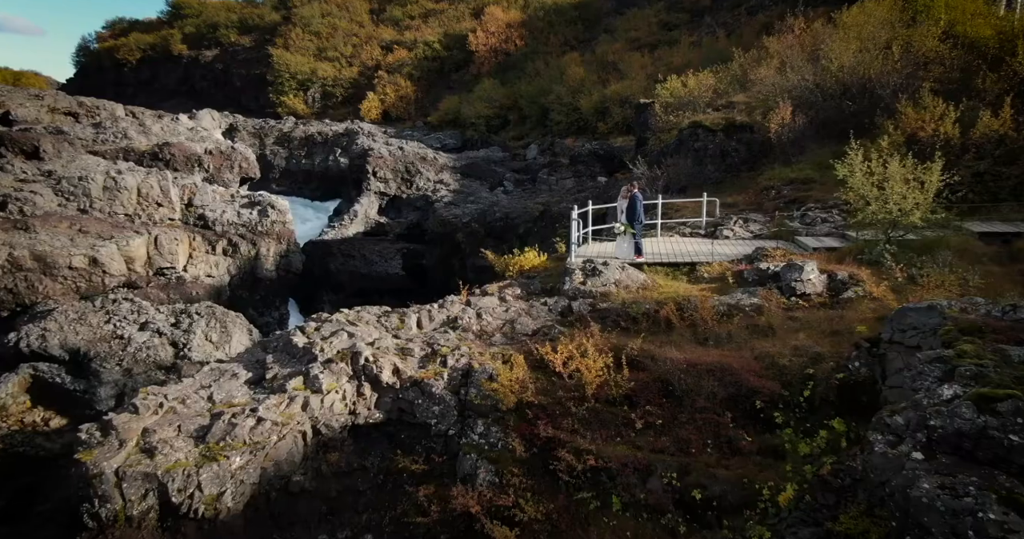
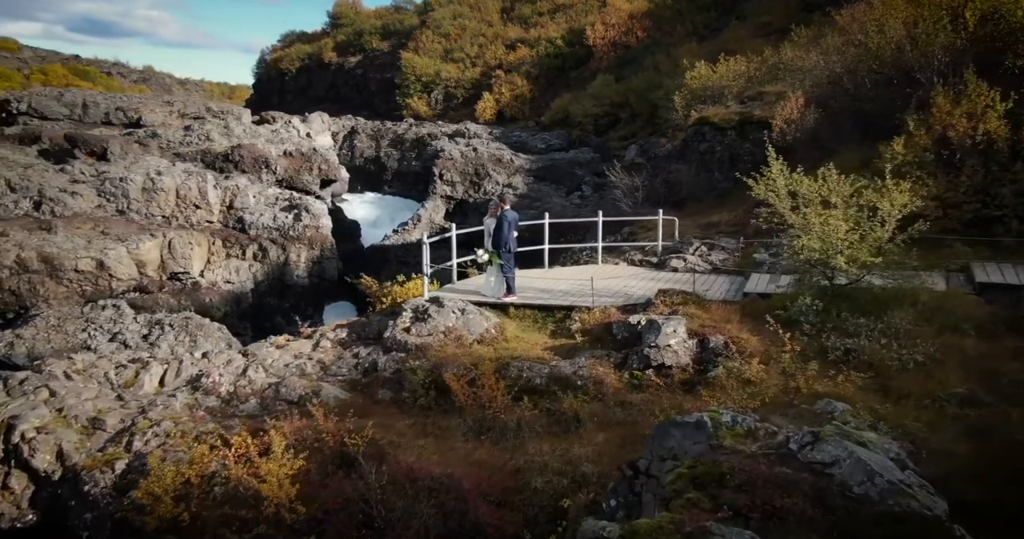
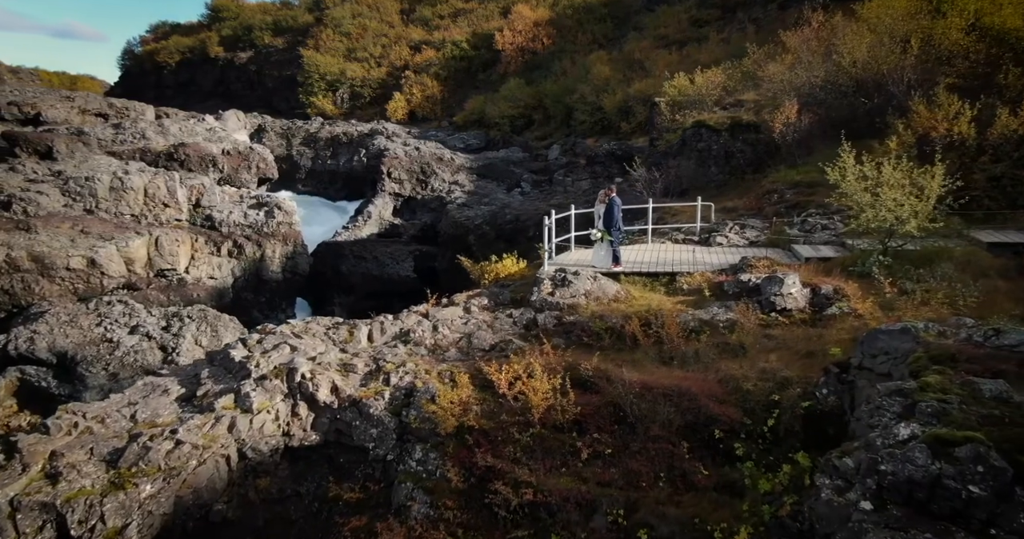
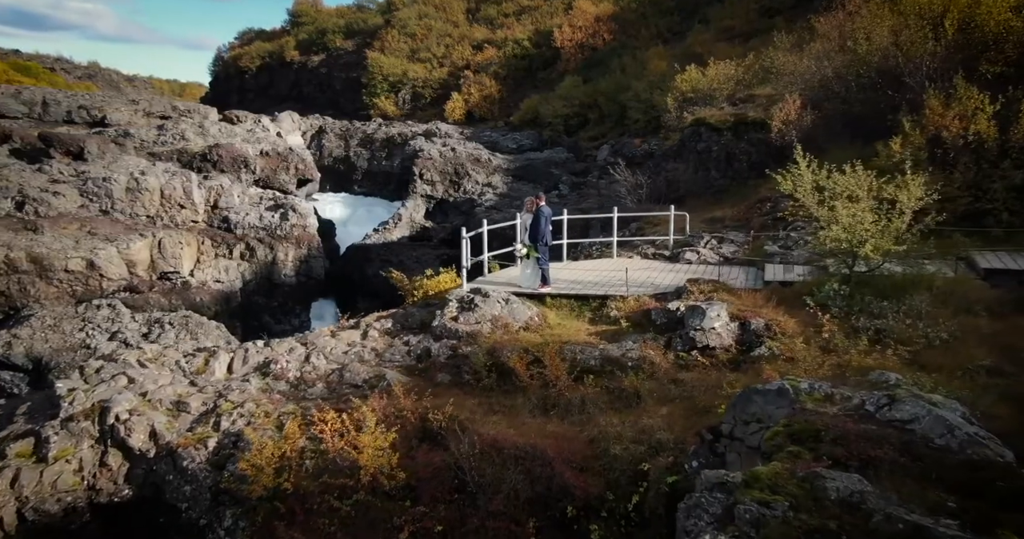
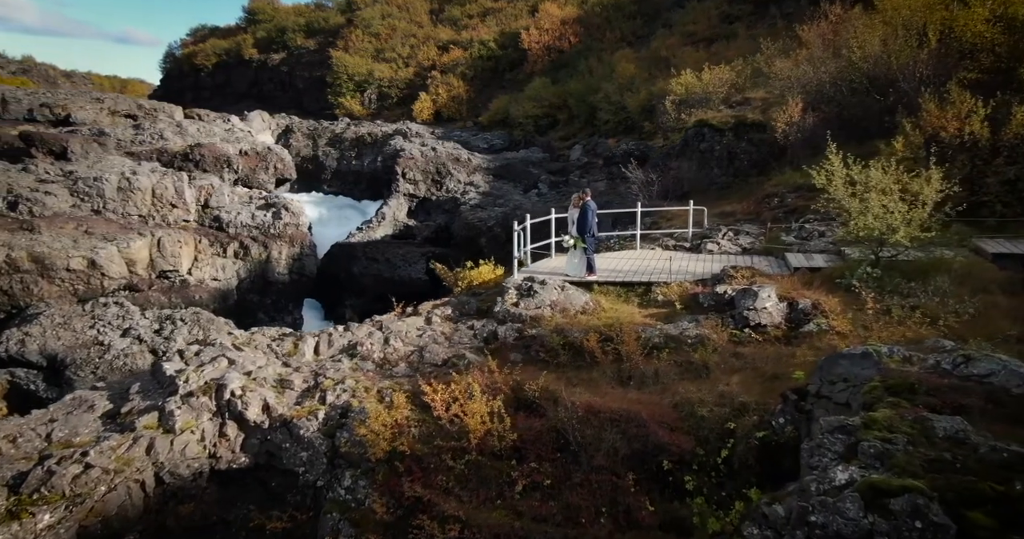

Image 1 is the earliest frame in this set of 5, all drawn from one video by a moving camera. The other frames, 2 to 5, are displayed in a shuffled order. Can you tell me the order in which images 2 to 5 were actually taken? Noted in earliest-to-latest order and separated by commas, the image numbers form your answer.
3, 5, 4, 2
